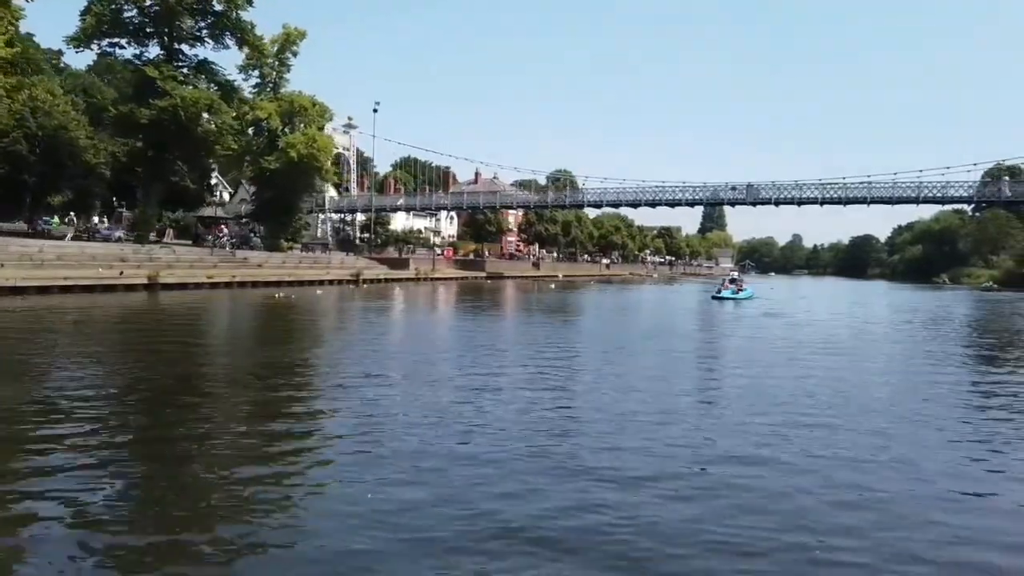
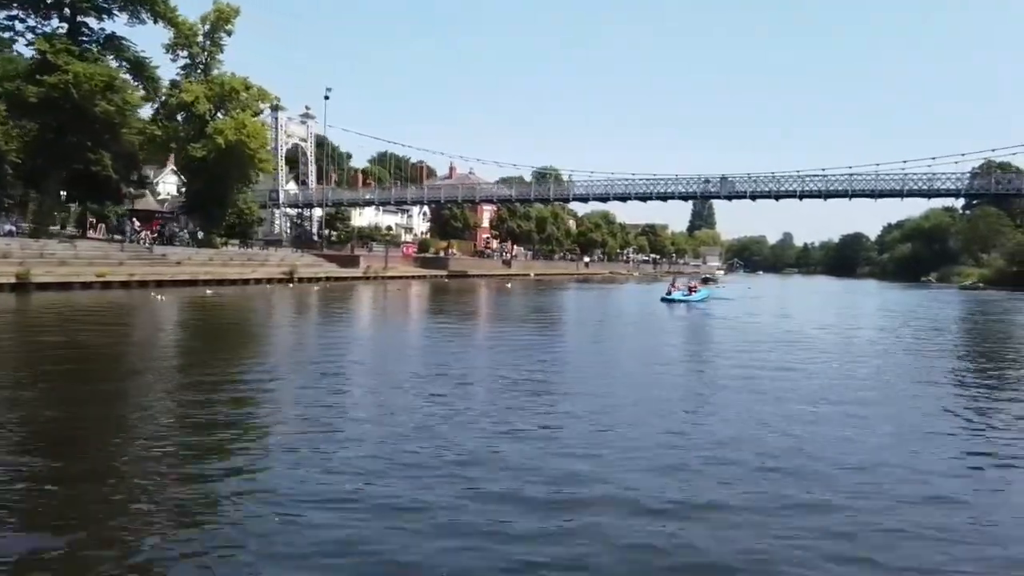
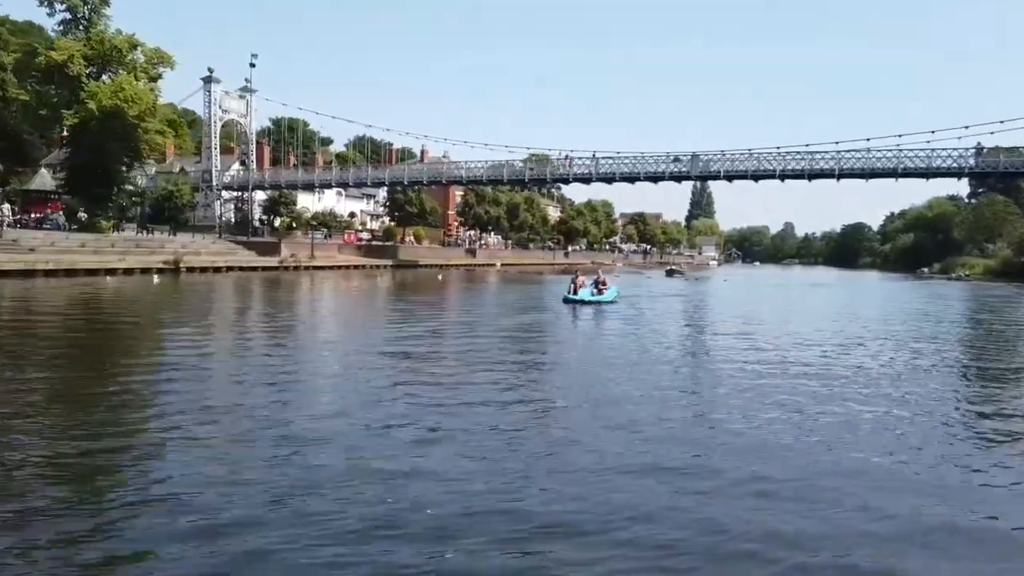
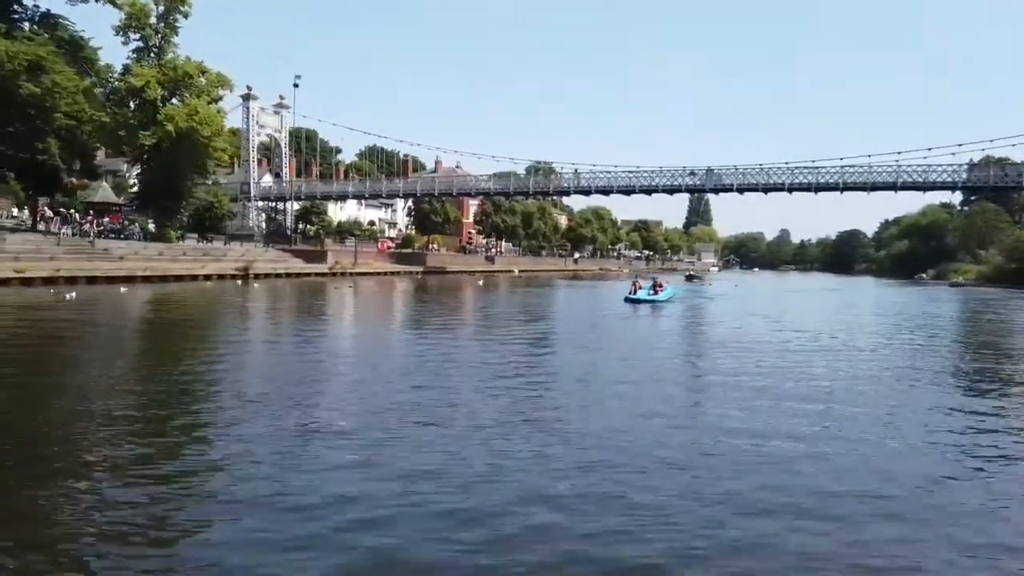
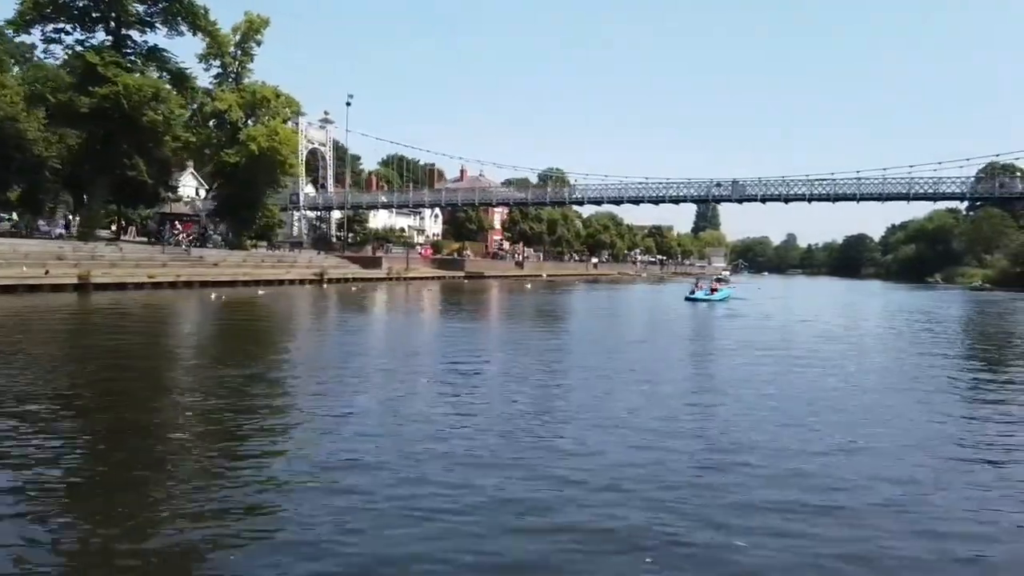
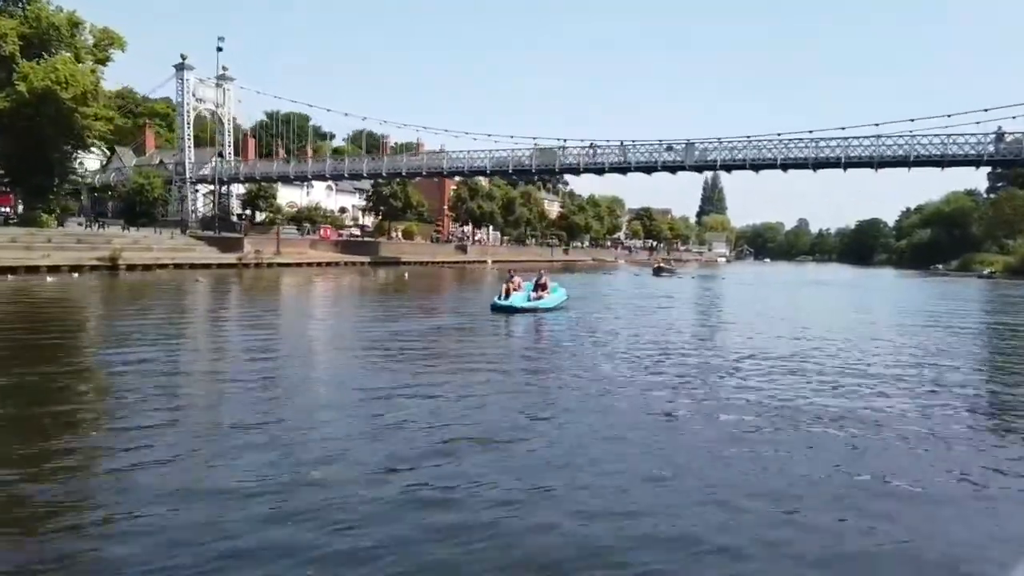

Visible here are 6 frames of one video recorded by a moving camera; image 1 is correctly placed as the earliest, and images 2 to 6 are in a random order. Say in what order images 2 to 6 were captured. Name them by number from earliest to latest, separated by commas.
5, 2, 4, 3, 6
